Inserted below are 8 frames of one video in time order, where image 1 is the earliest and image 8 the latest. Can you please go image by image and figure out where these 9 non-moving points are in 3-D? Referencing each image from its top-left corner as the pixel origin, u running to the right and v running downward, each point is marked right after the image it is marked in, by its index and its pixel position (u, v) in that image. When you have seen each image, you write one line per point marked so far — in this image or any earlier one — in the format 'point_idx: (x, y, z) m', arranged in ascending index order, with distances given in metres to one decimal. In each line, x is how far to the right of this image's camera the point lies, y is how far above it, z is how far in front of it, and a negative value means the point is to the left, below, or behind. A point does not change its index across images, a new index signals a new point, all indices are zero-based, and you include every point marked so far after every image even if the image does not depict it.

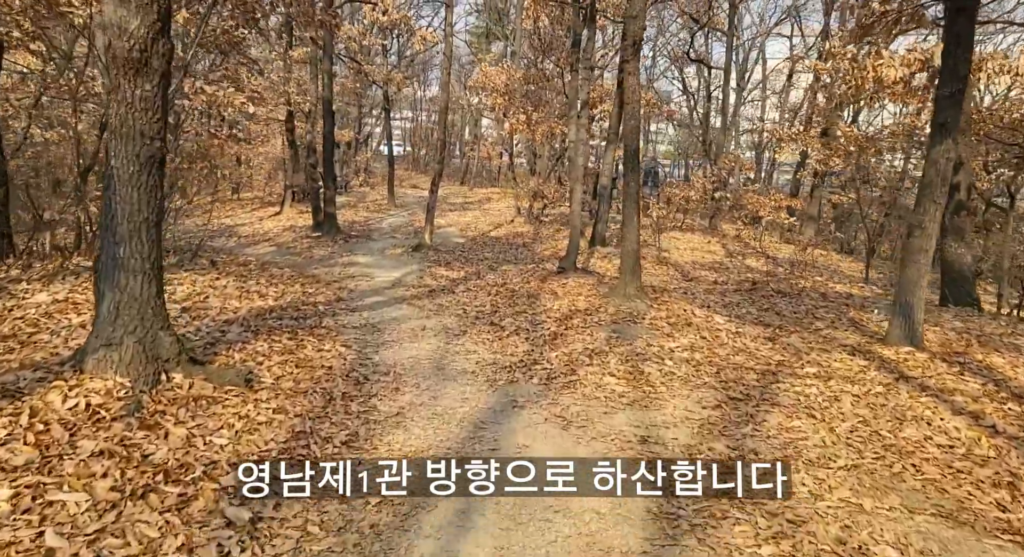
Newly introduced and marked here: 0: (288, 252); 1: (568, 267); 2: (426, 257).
0: (-5.8, +0.6, +18.7) m
1: (+1.2, +0.2, +14.7) m
2: (-2.2, +0.5, +18.5) m
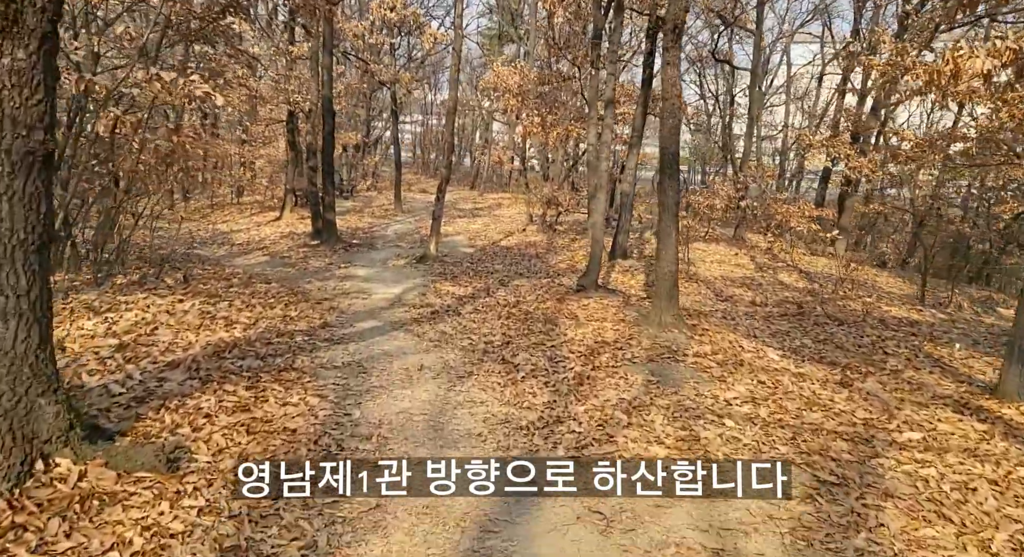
0: (-5.5, +0.3, +17.2) m
1: (+1.4, -0.2, +13.1) m
2: (-1.9, +0.2, +17.0) m
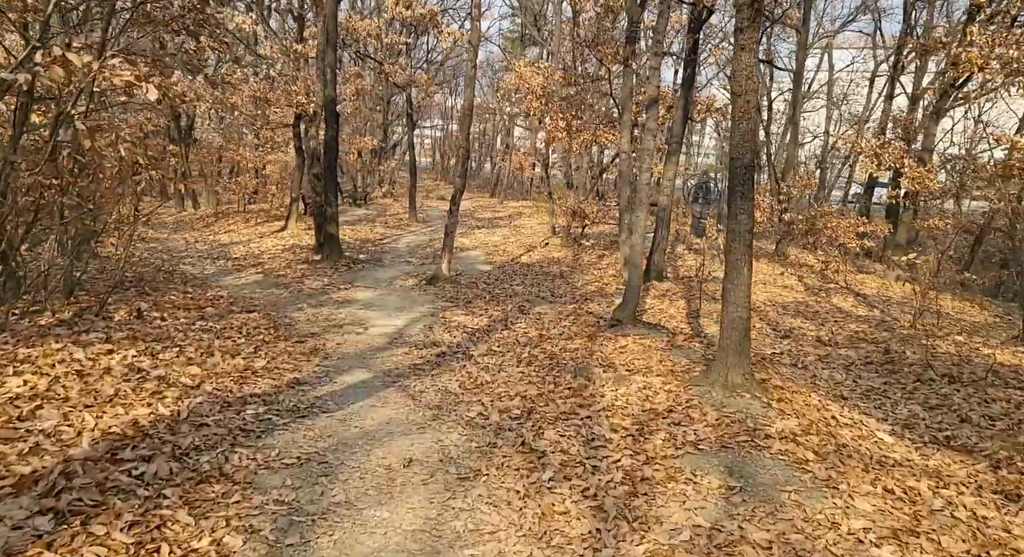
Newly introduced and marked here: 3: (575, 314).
0: (-5.1, -0.1, +15.3) m
1: (+1.8, -0.7, +11.1) m
2: (-1.5, -0.3, +15.0) m
3: (+1.2, -0.7, +13.9) m
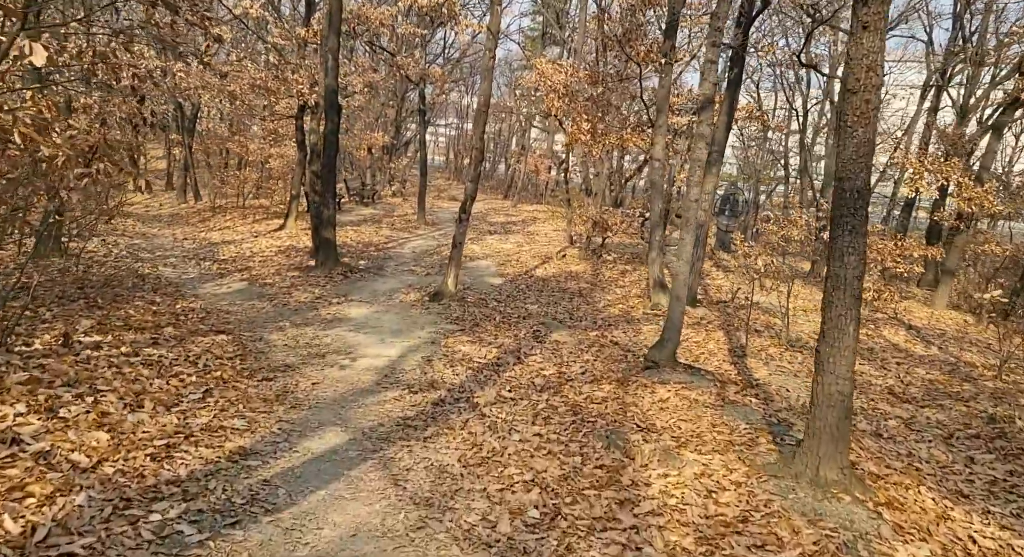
0: (-4.8, -0.3, +13.6) m
1: (+2.0, -1.1, +9.2) m
2: (-1.2, -0.6, +13.2) m
3: (+1.4, -1.1, +12.1) m
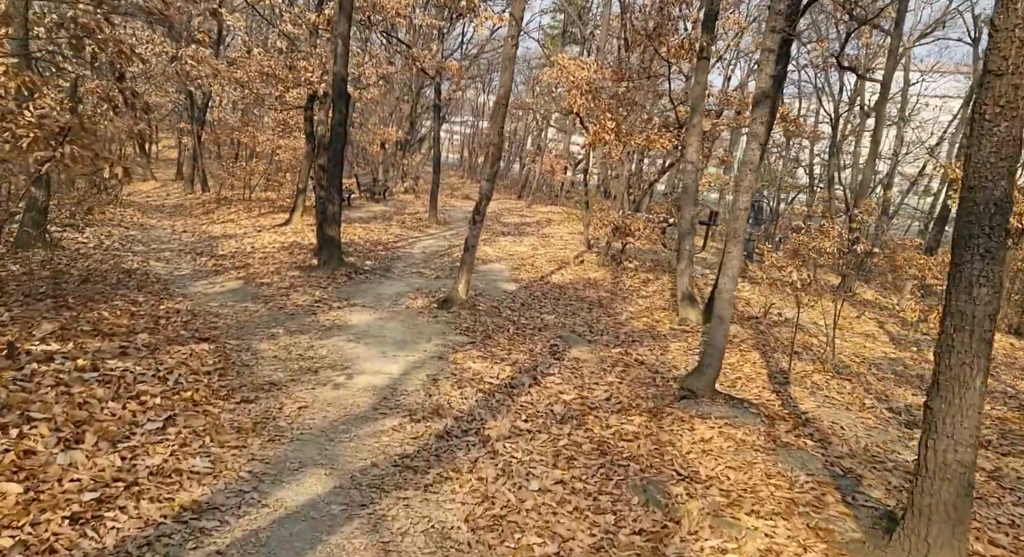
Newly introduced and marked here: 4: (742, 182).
0: (-4.5, -0.3, +12.6) m
1: (+2.1, -1.3, +8.1) m
2: (-1.0, -0.7, +12.1) m
3: (+1.7, -1.3, +10.9) m
4: (+2.6, +1.1, +8.0) m
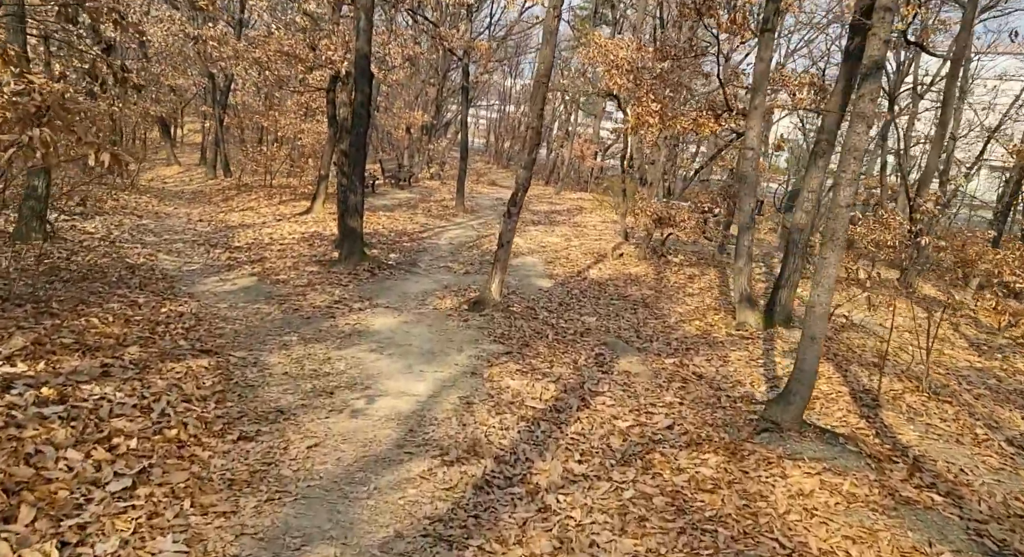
0: (-3.9, -0.3, +11.4) m
1: (+2.6, -1.4, +6.8) m
2: (-0.4, -0.7, +10.9) m
3: (+2.2, -1.3, +9.6) m
4: (+3.0, +1.0, +6.6) m
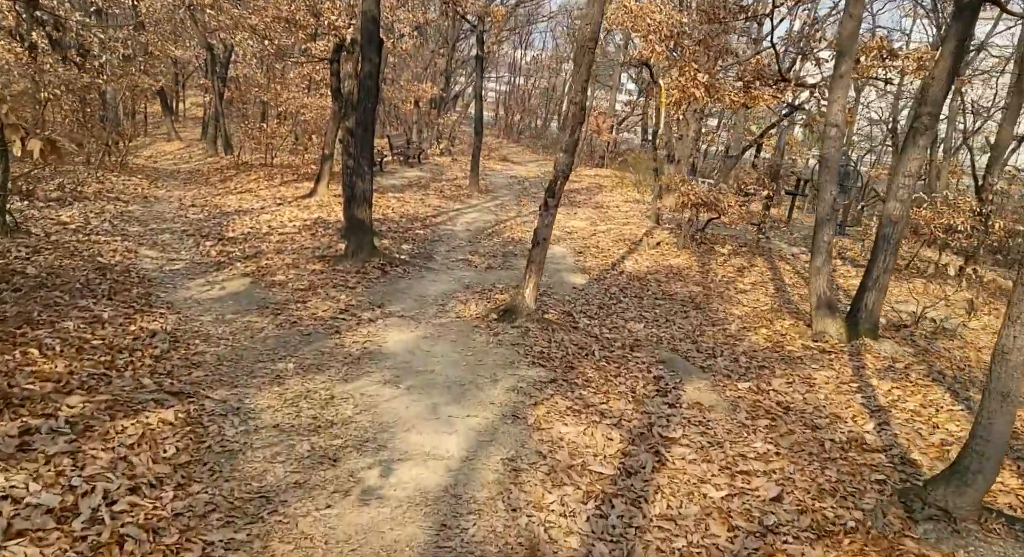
0: (-3.4, -0.3, +9.7) m
1: (+3.1, -1.6, +5.0) m
2: (+0.2, -0.8, +9.1) m
3: (+2.7, -1.4, +7.8) m
4: (+3.5, +0.7, +4.7) m
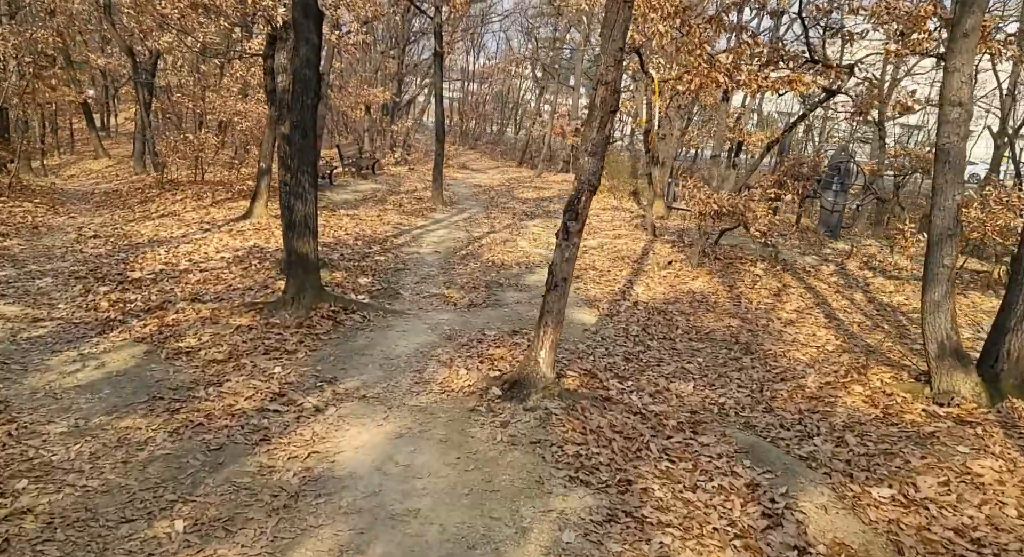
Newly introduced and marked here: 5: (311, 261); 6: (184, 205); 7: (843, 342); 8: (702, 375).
0: (-3.3, -1.0, +6.4) m
1: (+3.5, -2.0, +2.1) m
2: (+0.3, -1.4, +6.1) m
3: (+3.0, -1.9, +4.9) m
4: (+3.8, +0.4, +1.9) m
5: (-2.7, +0.3, +9.4) m
6: (-8.4, +1.8, +18.1) m
7: (+4.6, -0.8, +9.8) m
8: (+2.3, -1.1, +8.5) m
